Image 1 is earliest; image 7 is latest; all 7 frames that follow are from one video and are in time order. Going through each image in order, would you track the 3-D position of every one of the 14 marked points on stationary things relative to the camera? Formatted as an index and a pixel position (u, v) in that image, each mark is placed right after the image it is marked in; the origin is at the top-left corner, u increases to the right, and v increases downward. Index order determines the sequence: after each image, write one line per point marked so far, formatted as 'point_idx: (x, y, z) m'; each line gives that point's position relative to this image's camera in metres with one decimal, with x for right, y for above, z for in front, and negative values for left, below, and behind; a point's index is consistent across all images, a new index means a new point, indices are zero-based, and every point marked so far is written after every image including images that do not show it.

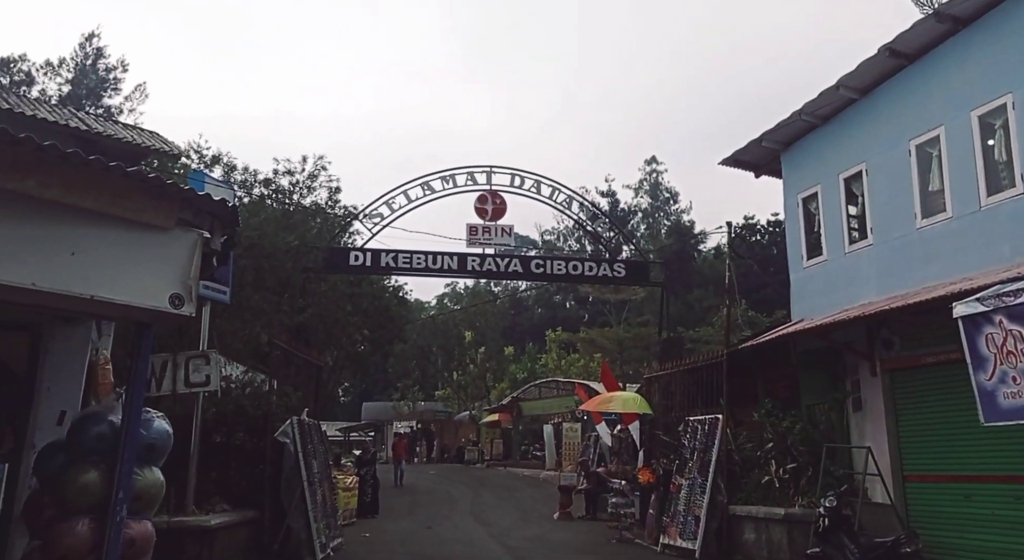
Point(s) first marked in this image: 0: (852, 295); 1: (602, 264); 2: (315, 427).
0: (+4.5, -0.2, +11.2) m
1: (+1.7, +0.3, +15.6) m
2: (-3.0, -2.2, +12.7) m
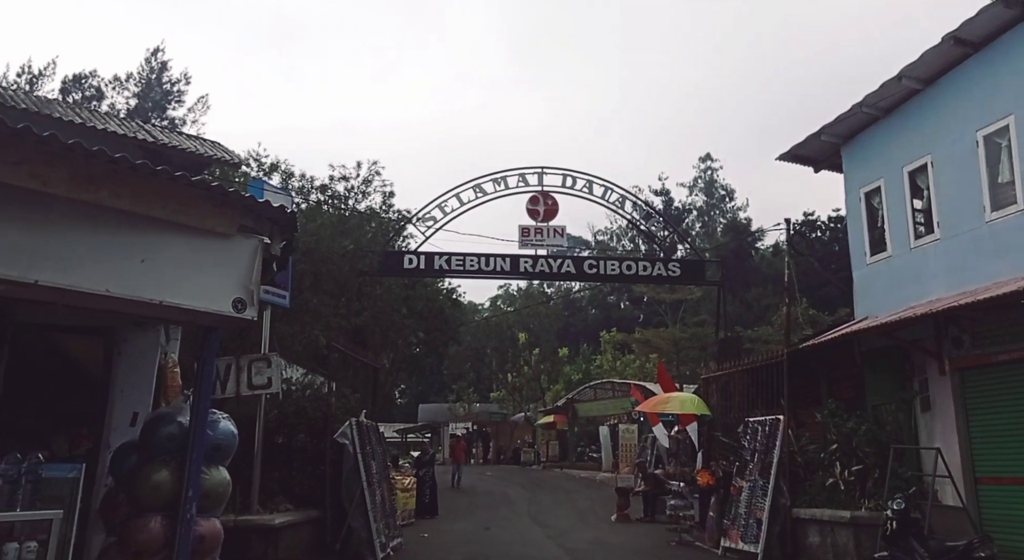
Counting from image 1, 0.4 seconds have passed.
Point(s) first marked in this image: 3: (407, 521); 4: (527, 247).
0: (+5.2, -0.1, +10.8) m
1: (+2.7, +0.3, +15.5) m
2: (-2.1, -2.2, +12.8) m
3: (-2.1, -4.7, +16.7) m
4: (+0.3, +0.6, +15.3) m
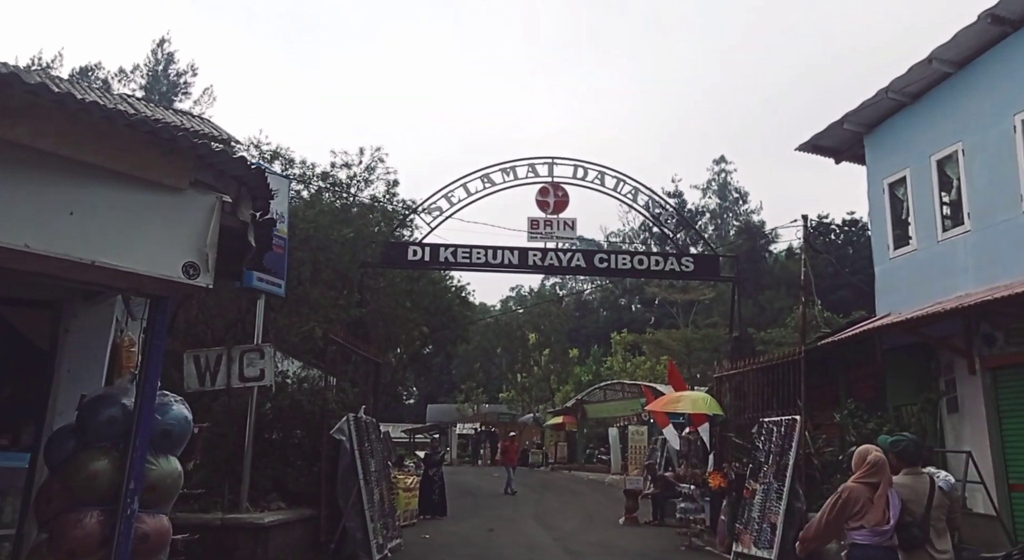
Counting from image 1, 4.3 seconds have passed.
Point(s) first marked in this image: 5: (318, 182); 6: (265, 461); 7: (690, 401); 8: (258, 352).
0: (+5.3, -0.1, +10.3) m
1: (+2.8, +0.4, +14.9) m
2: (-2.0, -2.1, +12.4) m
3: (-2.0, -4.6, +16.2) m
4: (+0.4, +0.7, +14.8) m
5: (-3.7, +1.9, +16.0) m
6: (-3.1, -2.3, +10.8) m
7: (+3.0, -2.0, +14.1) m
8: (-2.9, -0.8, +9.6) m
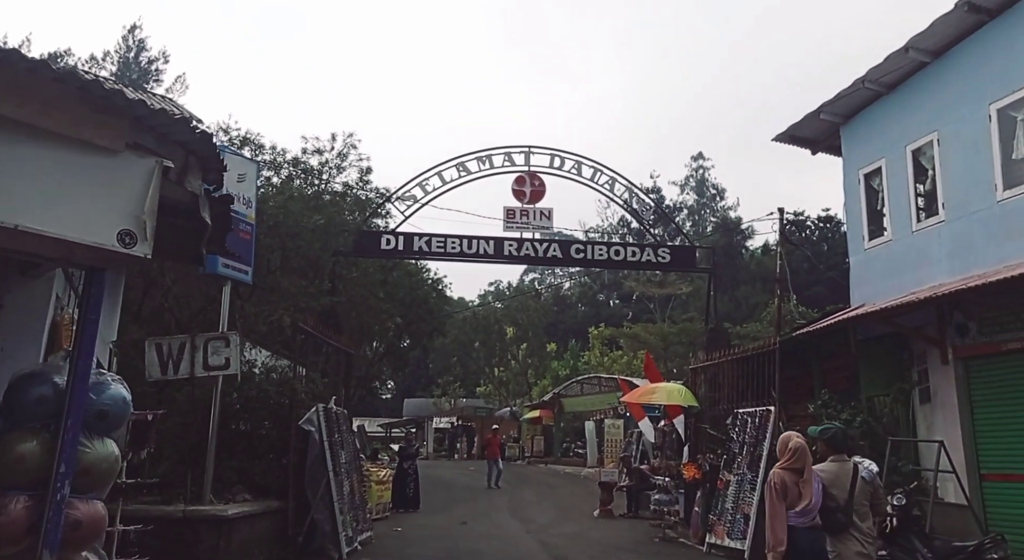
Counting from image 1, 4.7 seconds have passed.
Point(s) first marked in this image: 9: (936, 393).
0: (+4.9, 0.0, +10.2) m
1: (+2.4, +0.6, +14.8) m
2: (-2.4, -1.9, +12.1) m
3: (-2.5, -4.4, +16.0) m
4: (0.0, +0.9, +14.7) m
5: (-4.1, +2.1, +15.7) m
6: (-3.5, -2.1, +10.5) m
7: (+2.5, -1.9, +14.0) m
8: (-3.2, -0.7, +9.4) m
9: (+5.1, -1.4, +10.2) m
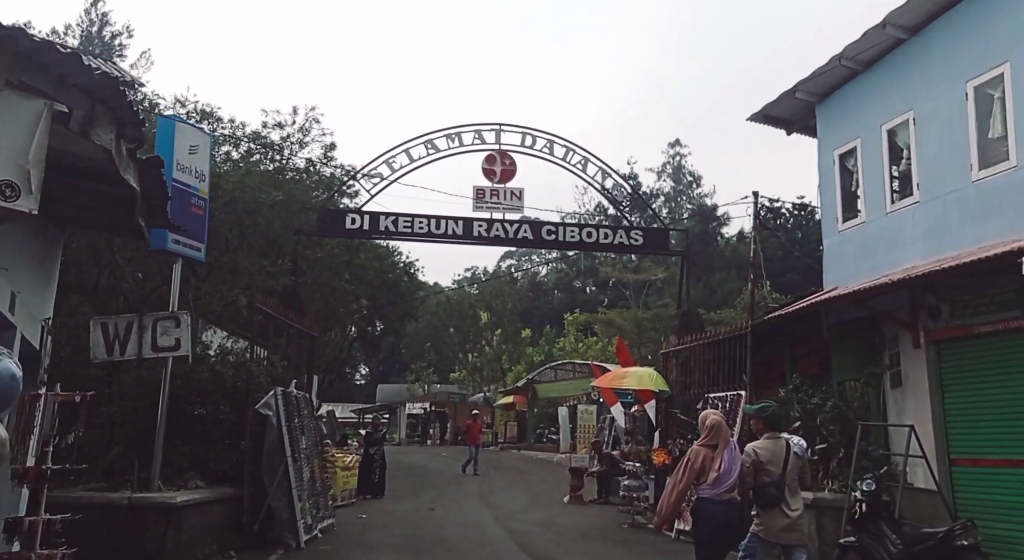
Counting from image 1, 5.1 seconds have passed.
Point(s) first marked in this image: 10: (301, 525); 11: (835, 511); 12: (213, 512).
0: (+4.5, +0.3, +10.0) m
1: (+1.8, +0.9, +14.6) m
2: (-2.9, -1.7, +11.8) m
3: (-3.0, -4.1, +15.7) m
4: (-0.5, +1.2, +14.3) m
5: (-4.7, +2.4, +15.2) m
6: (-3.9, -1.9, +10.1) m
7: (+2.0, -1.6, +13.7) m
8: (-3.6, -0.4, +9.0) m
9: (+4.7, -1.2, +10.1) m
10: (-2.4, -2.8, +9.8) m
11: (+3.6, -2.6, +9.5) m
12: (-3.3, -2.6, +9.6) m
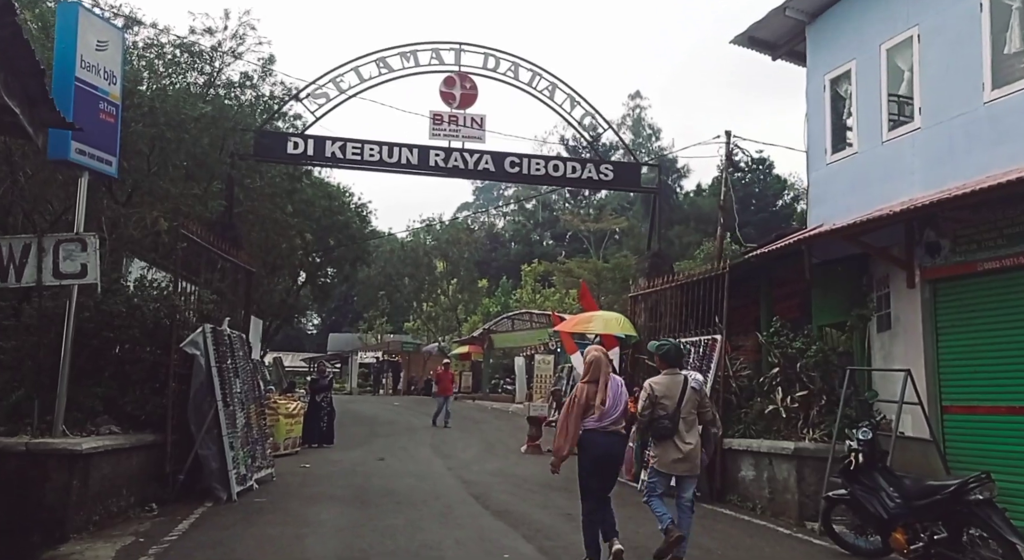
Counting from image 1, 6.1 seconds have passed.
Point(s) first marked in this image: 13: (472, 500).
0: (+4.1, +1.0, +9.2) m
1: (+1.2, +1.9, +13.5) m
2: (-3.4, -0.7, +10.7) m
3: (-3.8, -2.9, +14.7) m
4: (-1.2, +2.2, +13.1) m
5: (-5.3, +3.5, +13.8) m
6: (-4.4, -1.0, +9.0) m
7: (+1.4, -0.6, +12.9) m
8: (-4.0, +0.4, +7.8) m
9: (+4.3, -0.4, +9.3) m
10: (-2.9, -2.0, +8.8) m
11: (+3.2, -1.9, +8.8) m
12: (-3.8, -1.8, +8.5) m
13: (-0.5, -2.6, +10.1) m
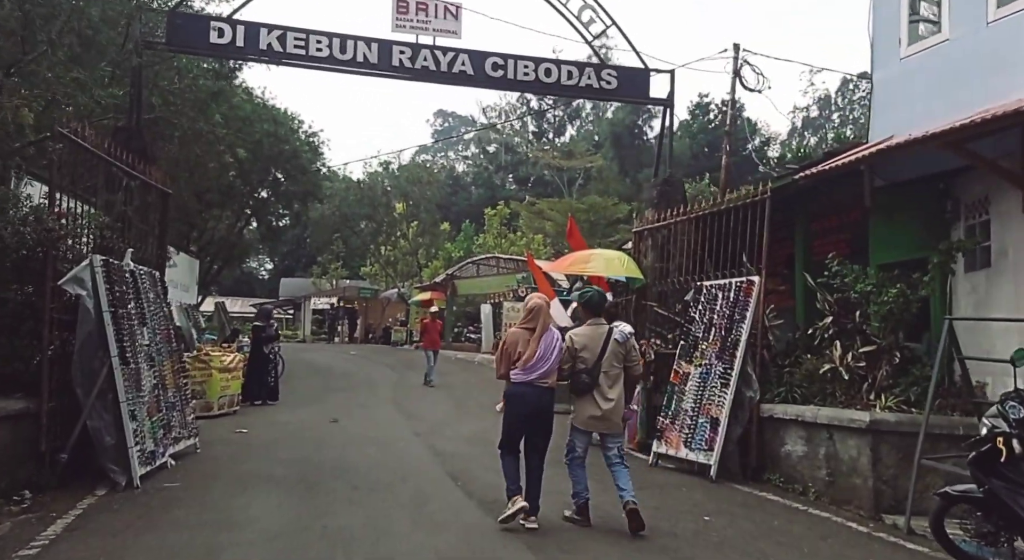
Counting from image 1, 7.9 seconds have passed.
0: (+4.0, +1.6, +7.1) m
1: (+0.9, +2.8, +11.2) m
2: (-3.6, 0.0, +8.3) m
3: (-4.2, -1.9, +12.4) m
4: (-1.4, +3.1, +10.7) m
5: (-5.5, +4.5, +11.0) m
6: (-4.4, -0.4, +6.6) m
7: (+1.1, +0.3, +10.7) m
8: (-3.9, +0.9, +5.3) m
9: (+4.2, +0.2, +7.3) m
10: (-3.0, -1.4, +6.5) m
11: (+3.1, -1.3, +6.8) m
12: (-3.8, -1.2, +6.1) m
13: (-0.6, -1.9, +8.0) m
